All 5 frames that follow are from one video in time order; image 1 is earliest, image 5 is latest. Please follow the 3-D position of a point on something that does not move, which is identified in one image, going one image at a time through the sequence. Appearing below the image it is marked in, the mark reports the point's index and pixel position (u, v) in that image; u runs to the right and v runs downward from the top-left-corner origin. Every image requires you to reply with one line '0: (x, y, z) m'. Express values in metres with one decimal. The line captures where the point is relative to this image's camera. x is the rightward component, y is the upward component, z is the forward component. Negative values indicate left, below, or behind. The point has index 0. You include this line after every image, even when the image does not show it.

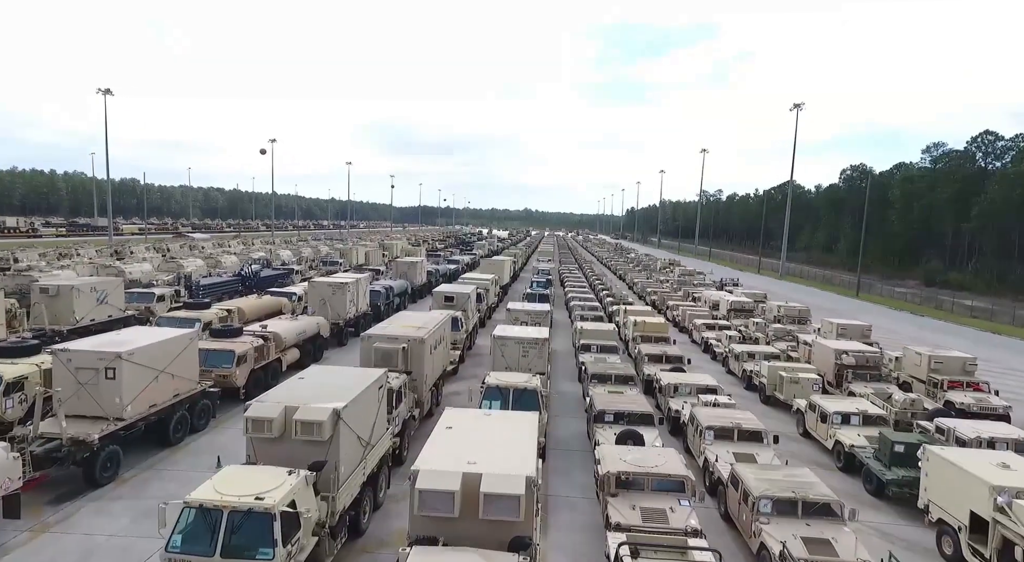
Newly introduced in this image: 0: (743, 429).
0: (+5.9, -3.8, +14.8) m
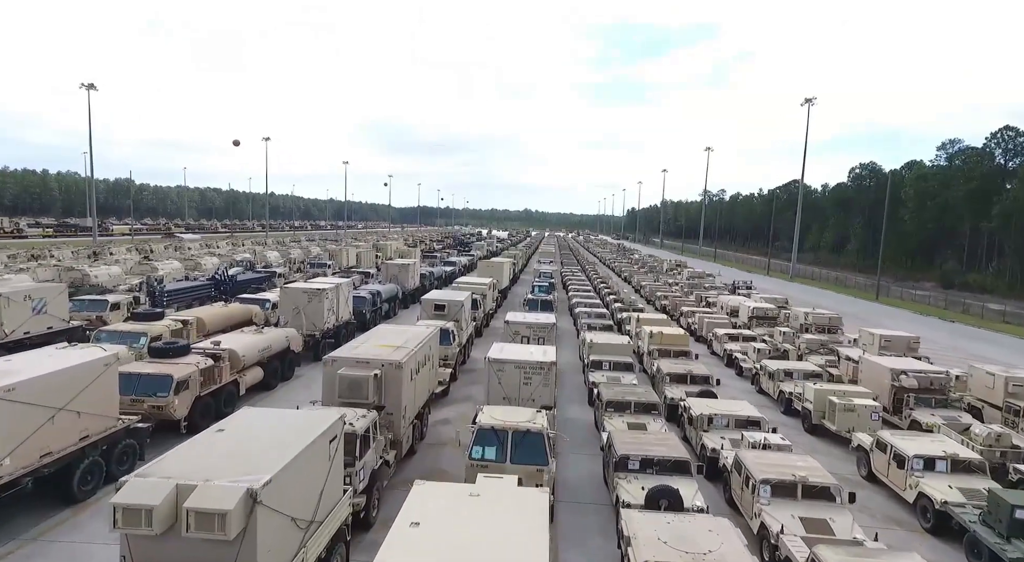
0: (+5.9, -4.0, +11.5) m
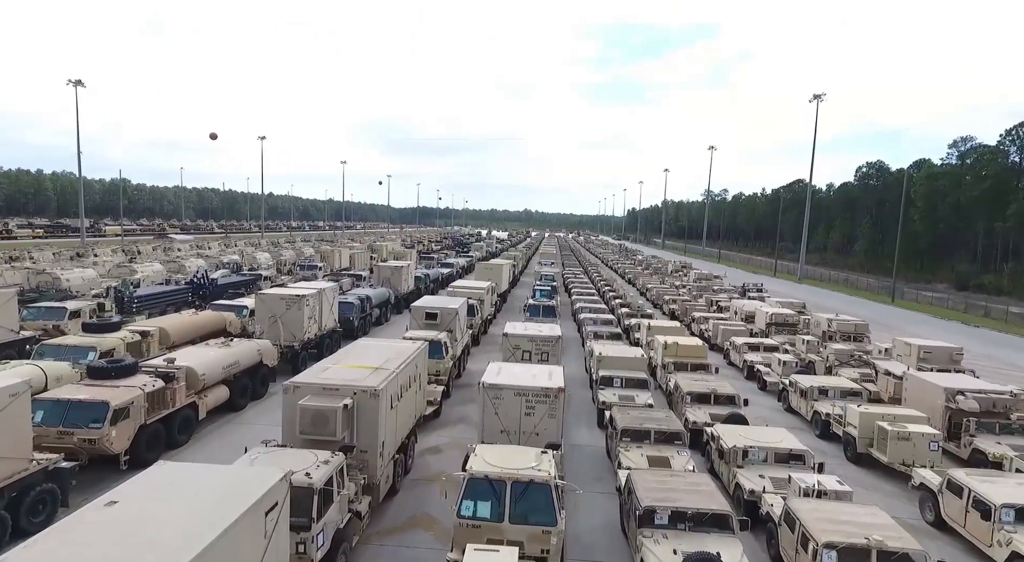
0: (+5.9, -4.2, +9.1) m
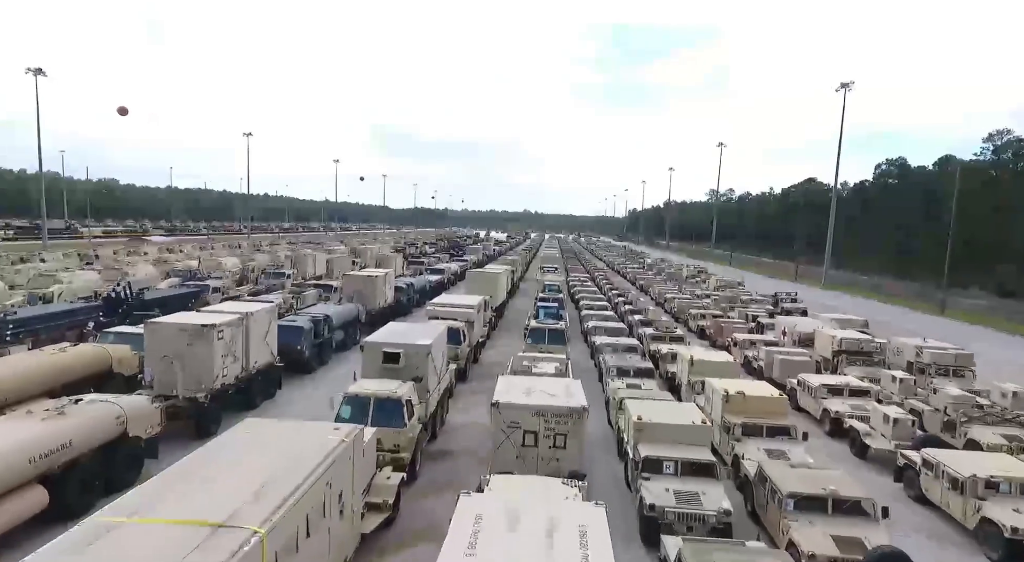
0: (+5.8, -4.9, +2.4) m
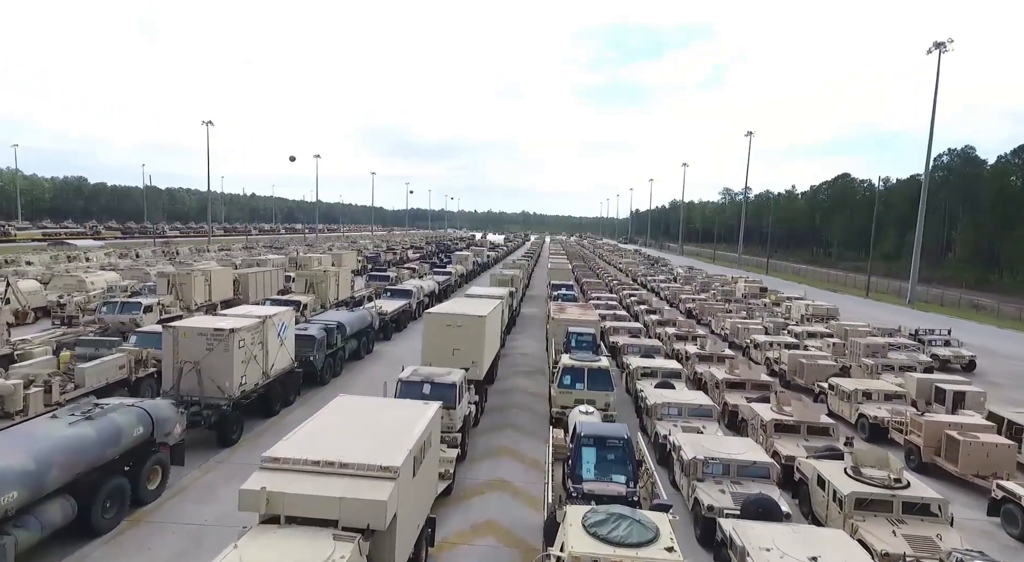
0: (+5.9, -6.4, -14.3) m
